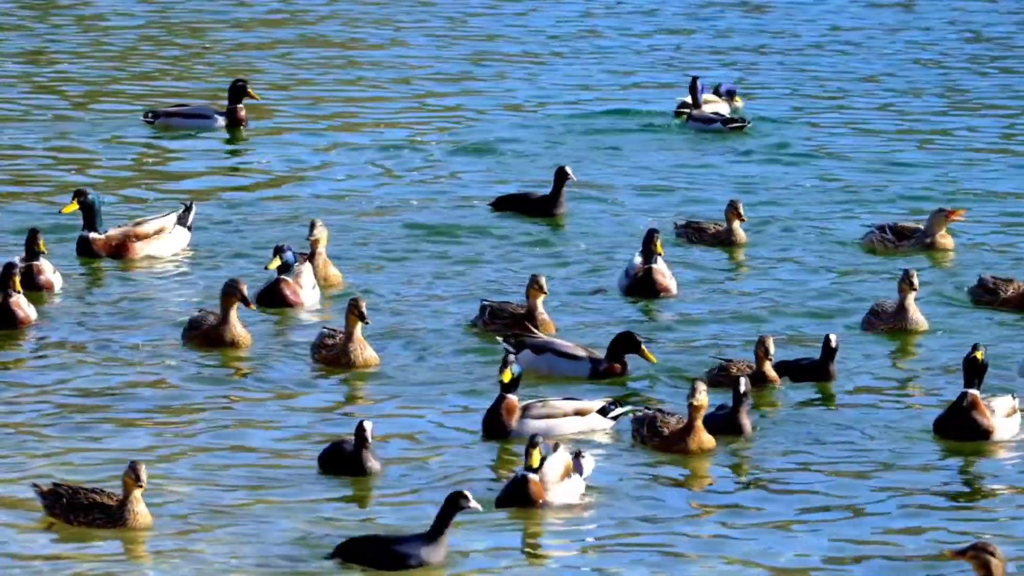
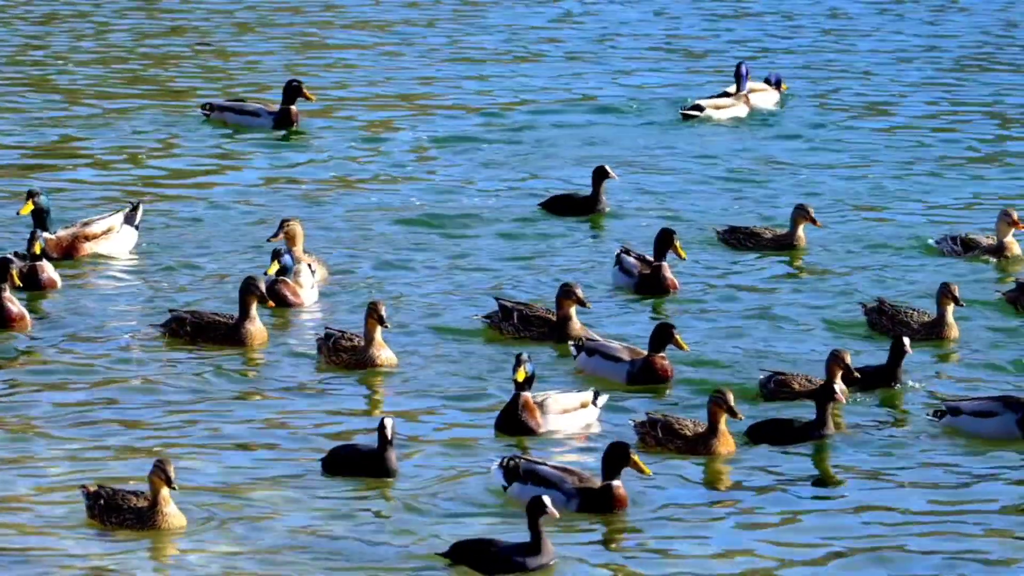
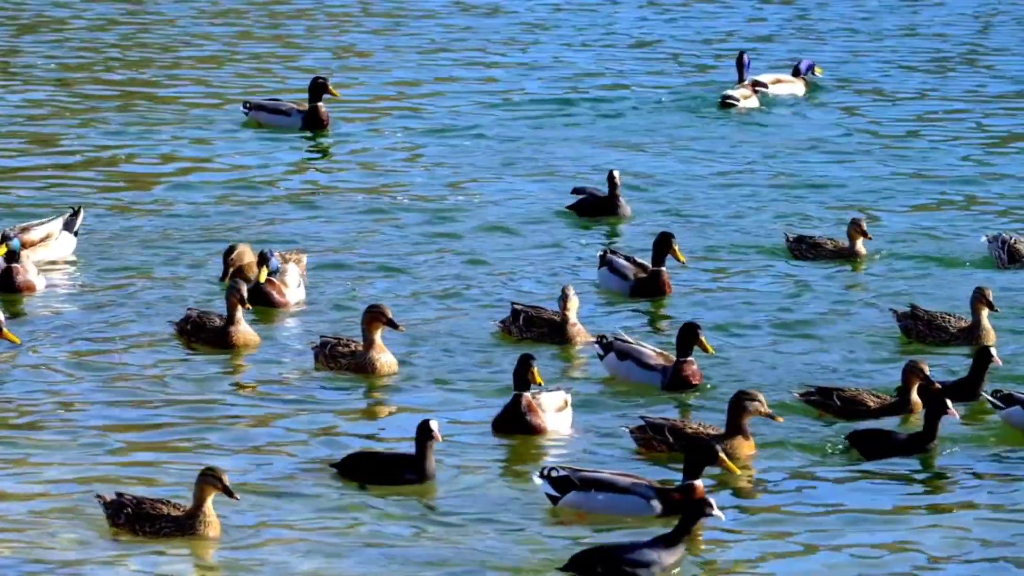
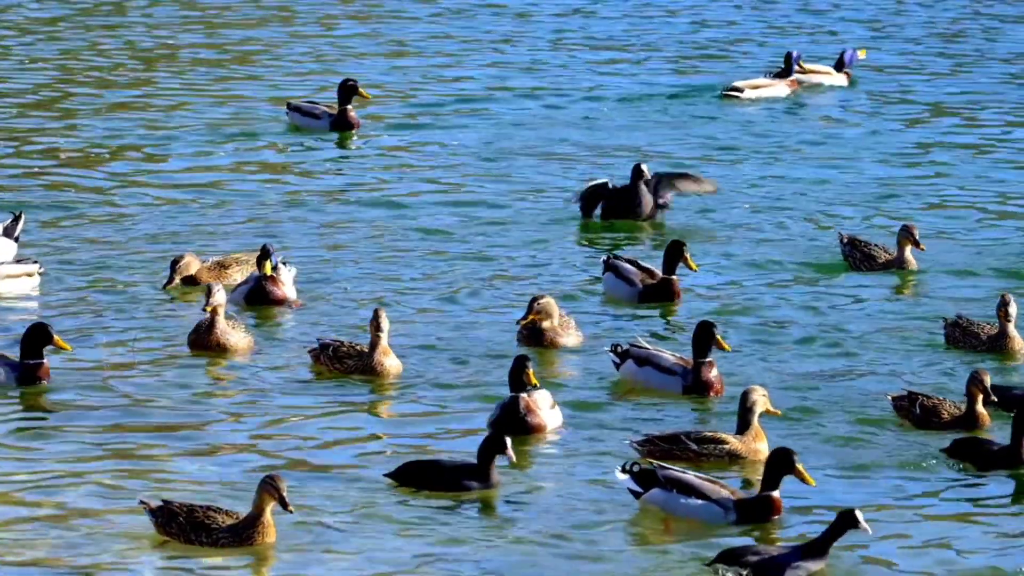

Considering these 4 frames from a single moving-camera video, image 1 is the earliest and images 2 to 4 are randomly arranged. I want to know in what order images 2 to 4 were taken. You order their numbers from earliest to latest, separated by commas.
2, 3, 4
